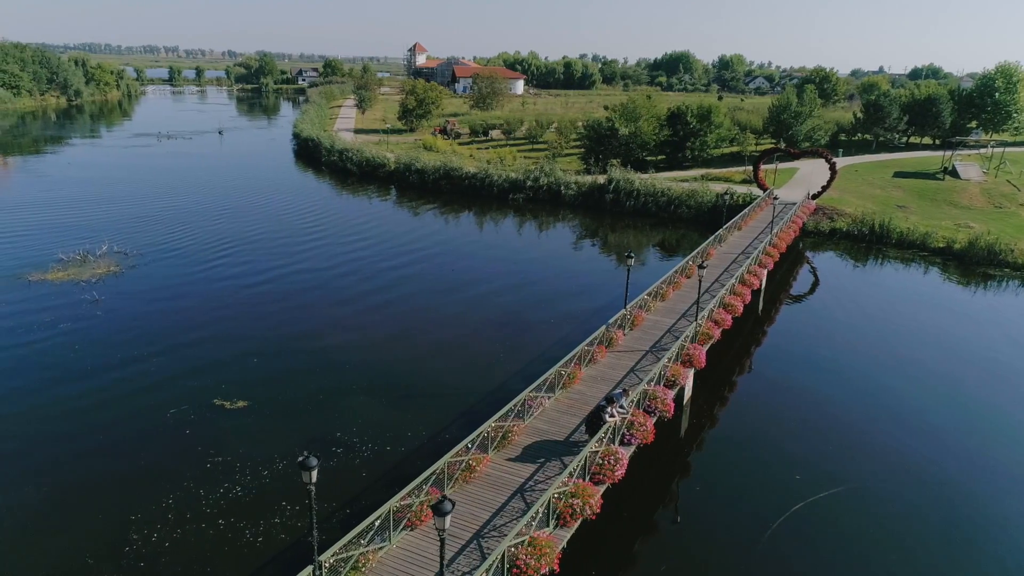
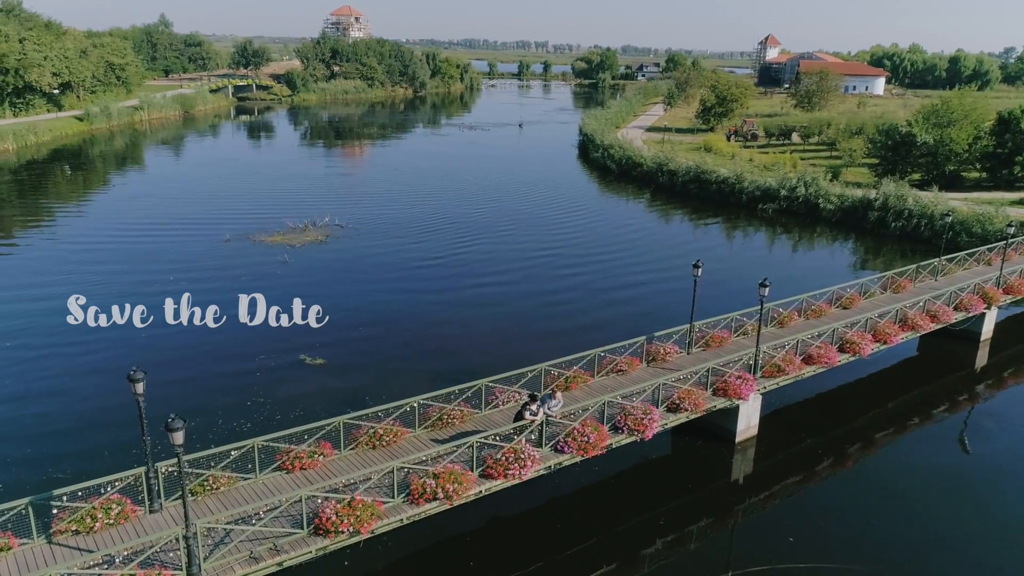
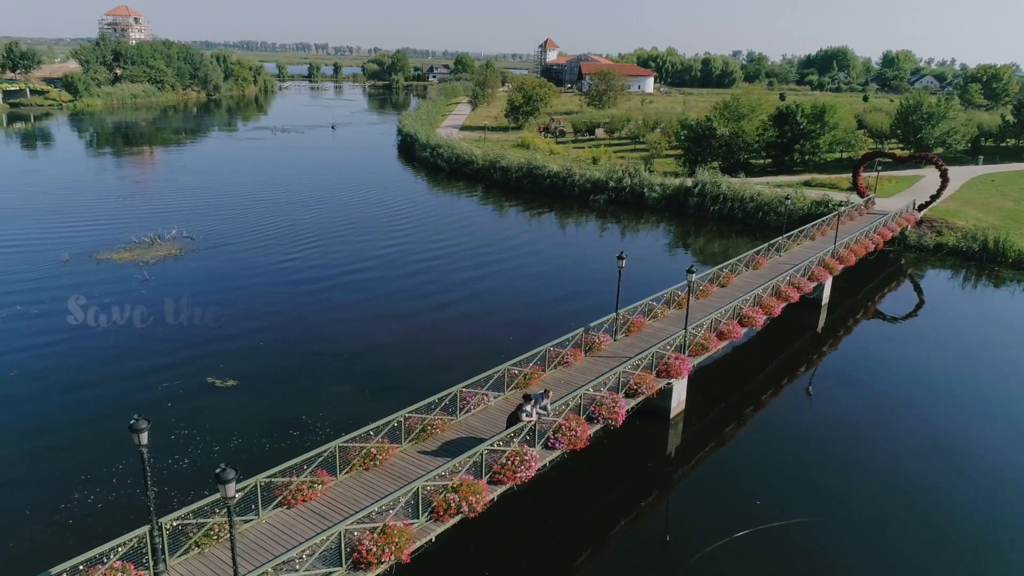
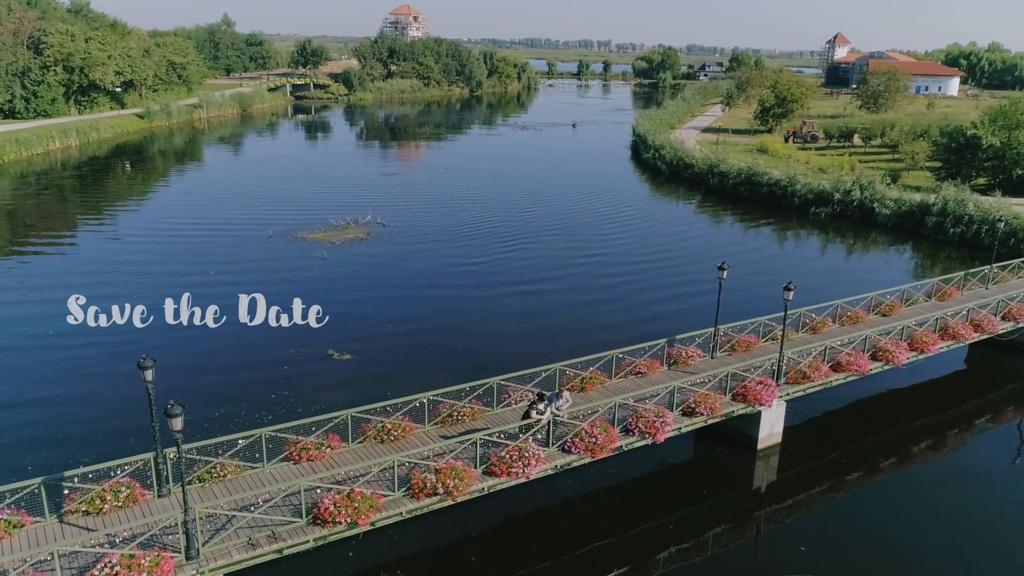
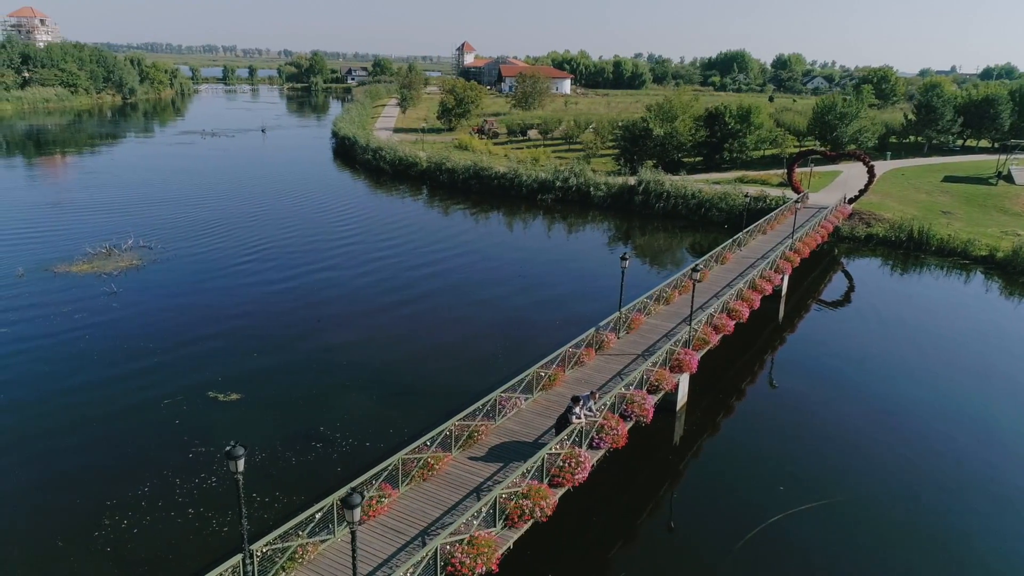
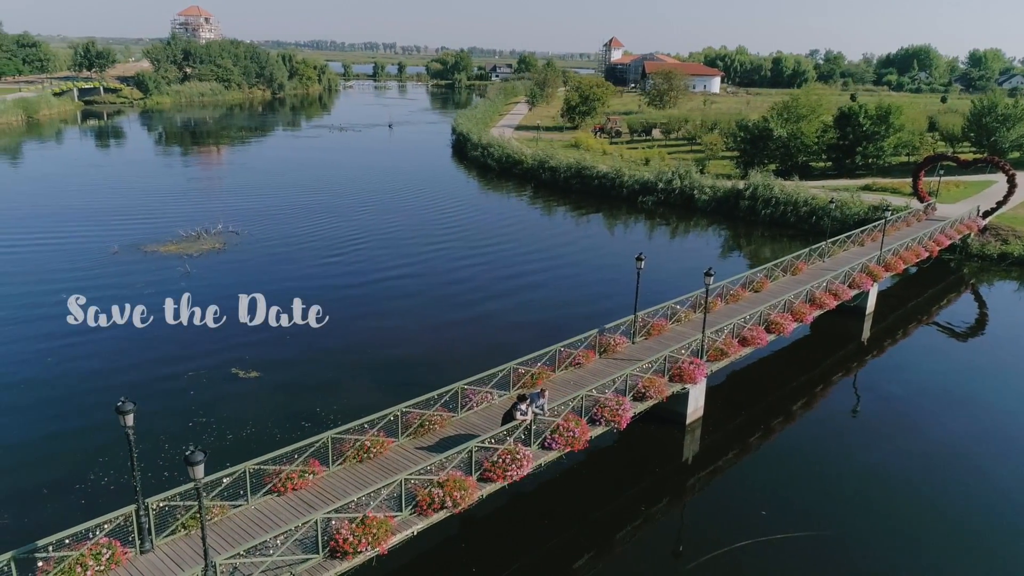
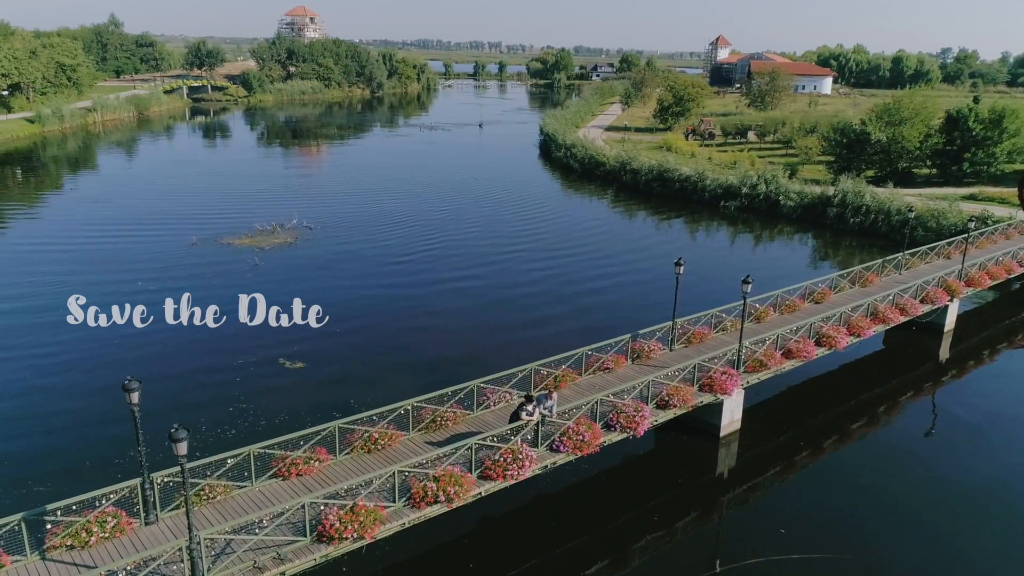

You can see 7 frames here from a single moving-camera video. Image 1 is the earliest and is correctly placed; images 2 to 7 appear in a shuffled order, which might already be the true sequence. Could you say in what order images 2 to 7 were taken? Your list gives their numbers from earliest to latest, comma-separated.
5, 3, 6, 7, 2, 4
